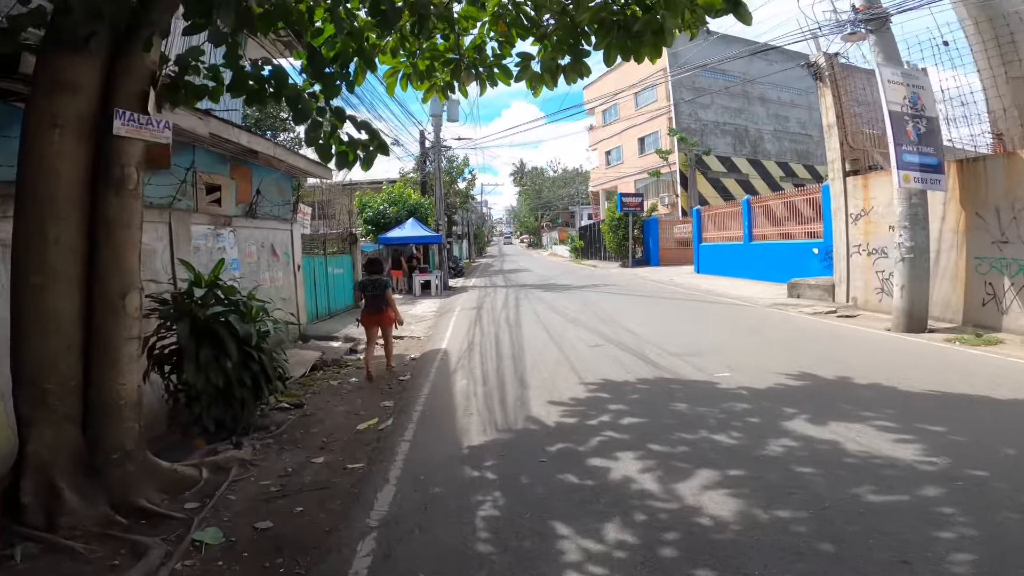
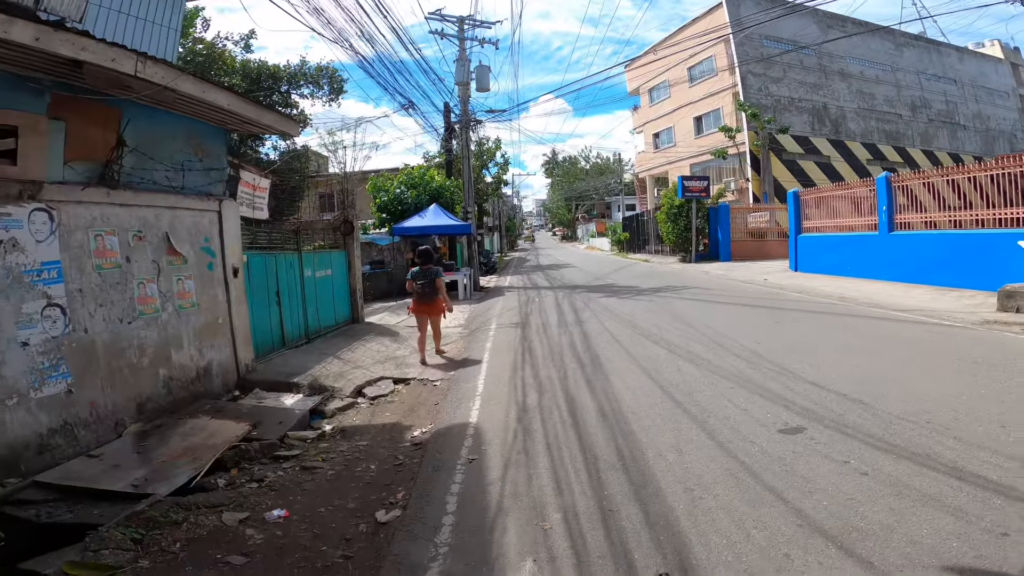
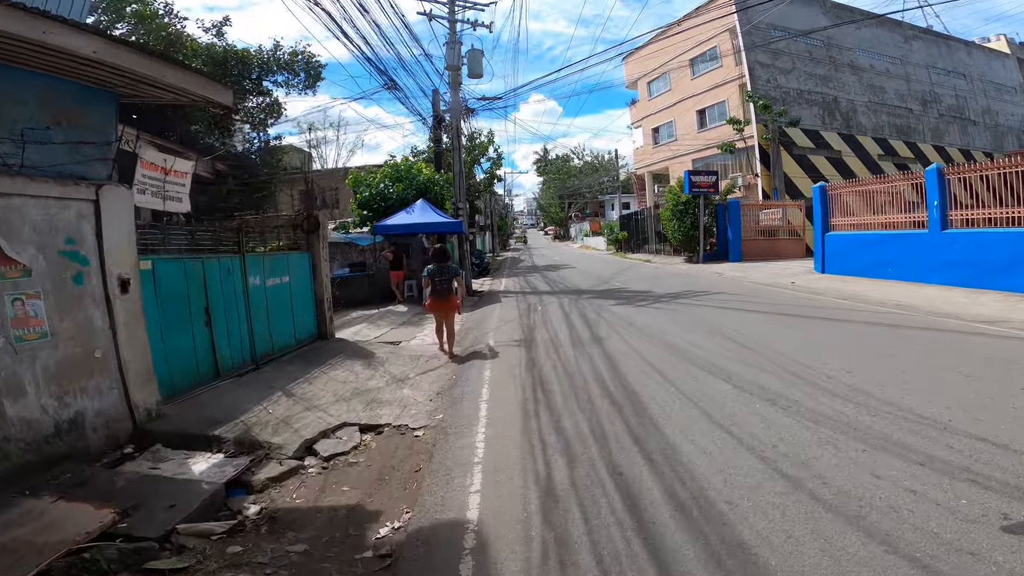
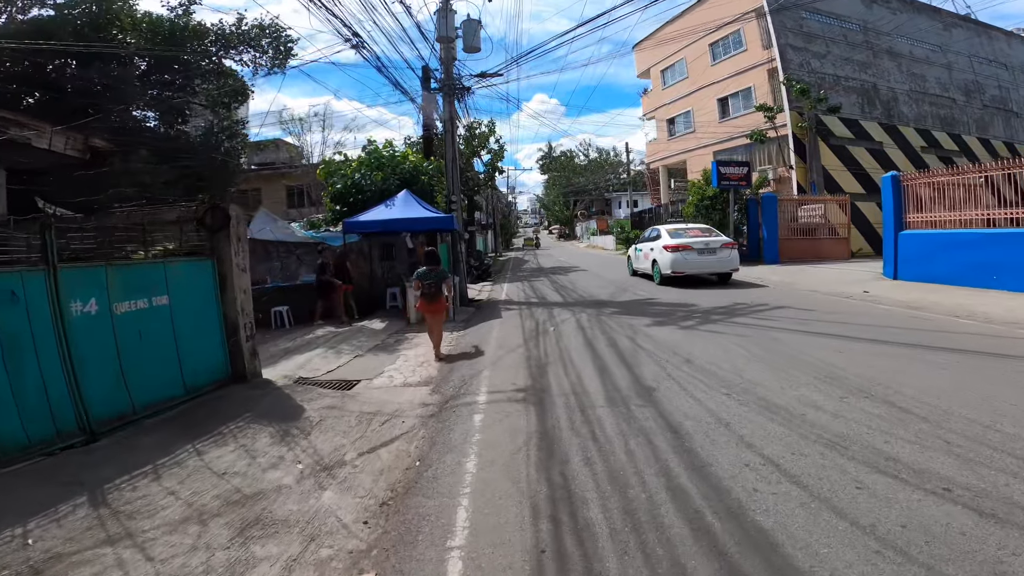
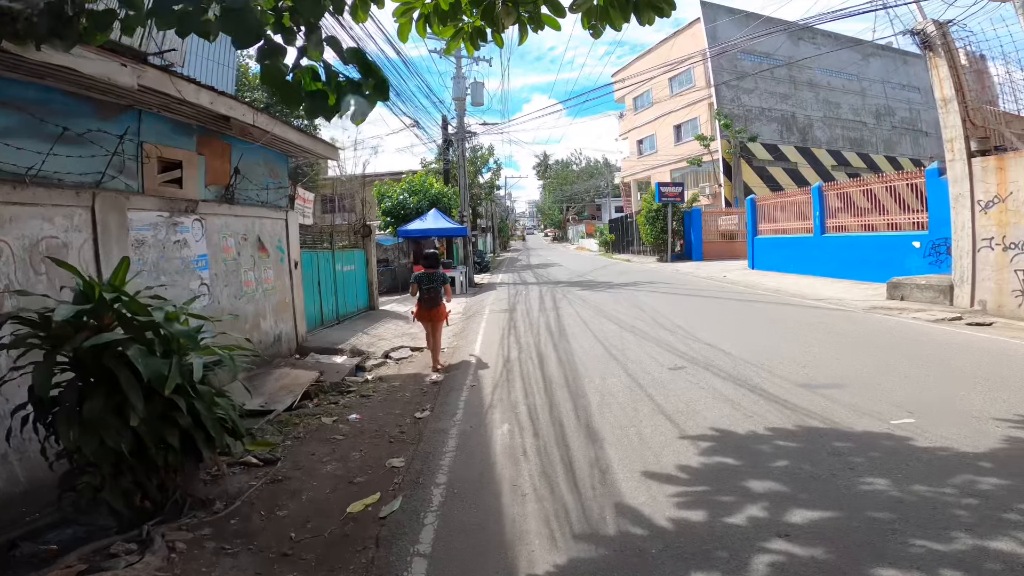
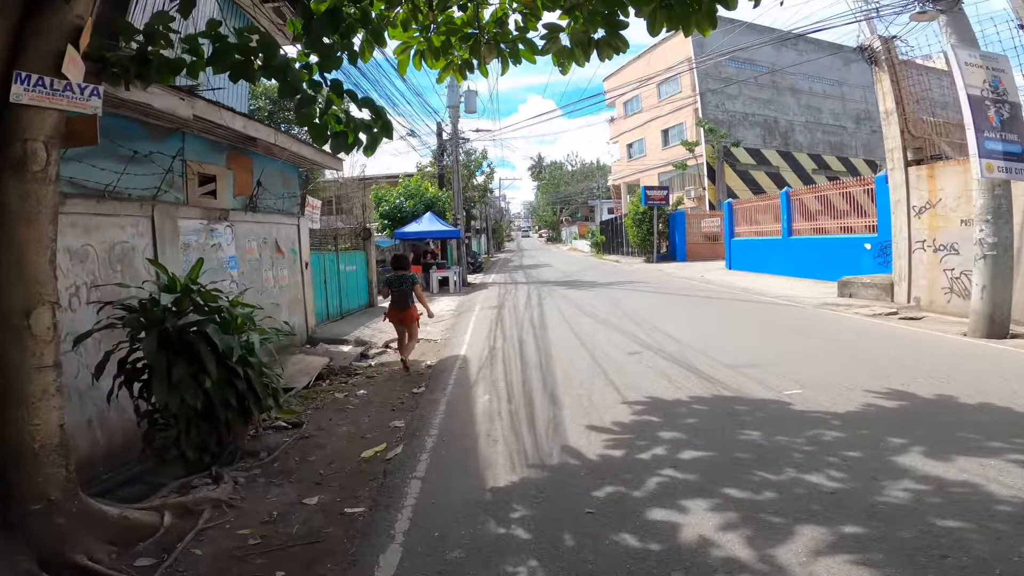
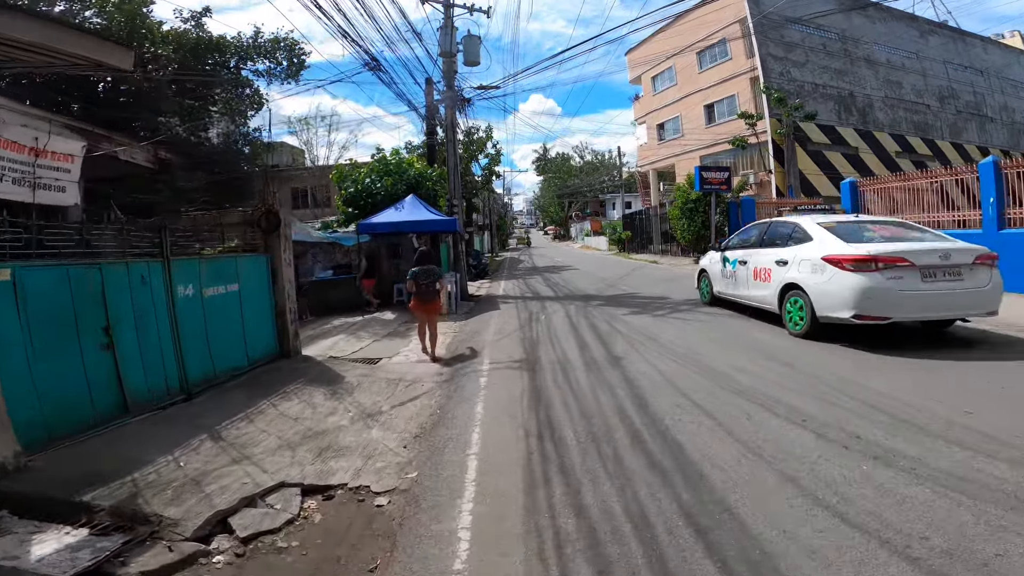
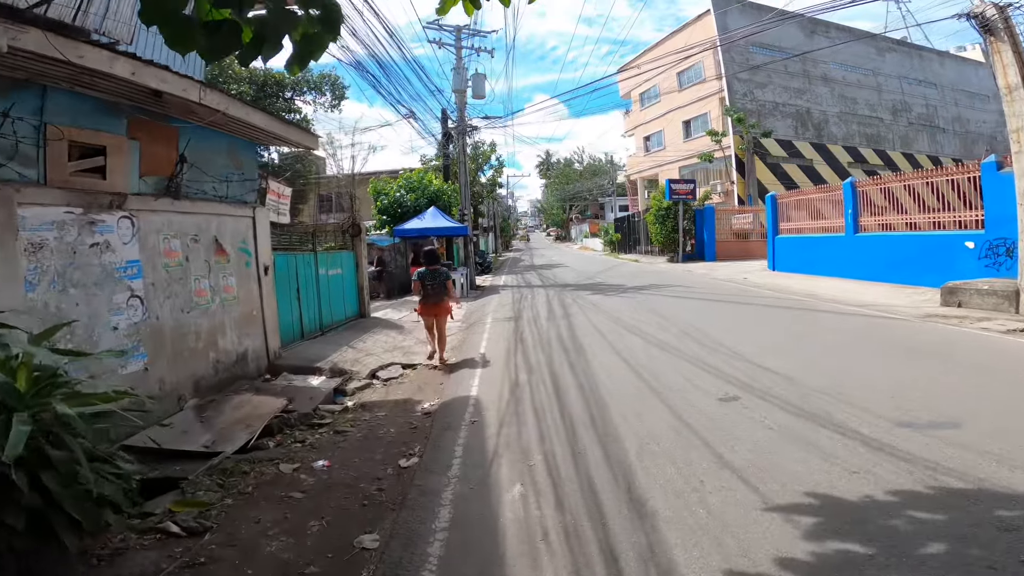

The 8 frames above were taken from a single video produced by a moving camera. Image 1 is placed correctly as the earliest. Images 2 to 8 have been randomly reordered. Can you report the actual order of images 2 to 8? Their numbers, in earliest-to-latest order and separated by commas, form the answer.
6, 5, 8, 2, 3, 7, 4
